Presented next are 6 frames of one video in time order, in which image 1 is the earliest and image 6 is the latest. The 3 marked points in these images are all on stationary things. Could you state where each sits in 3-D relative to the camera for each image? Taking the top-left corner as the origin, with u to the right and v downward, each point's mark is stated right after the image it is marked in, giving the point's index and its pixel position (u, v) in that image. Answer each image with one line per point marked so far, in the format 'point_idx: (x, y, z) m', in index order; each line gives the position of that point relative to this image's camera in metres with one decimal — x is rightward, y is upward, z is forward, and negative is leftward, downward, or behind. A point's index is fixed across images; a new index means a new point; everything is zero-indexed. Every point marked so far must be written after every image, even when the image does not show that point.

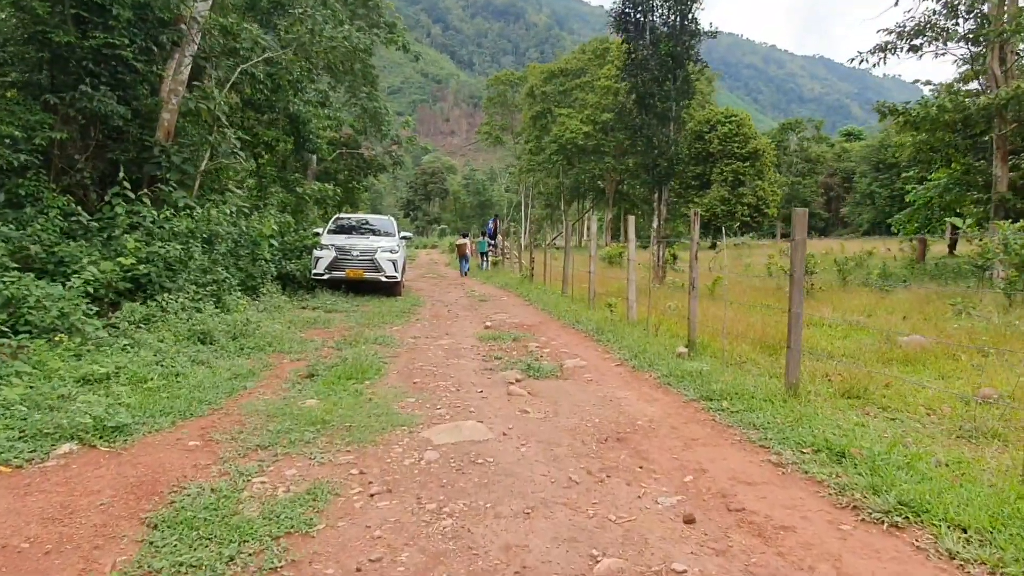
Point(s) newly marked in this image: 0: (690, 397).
0: (+1.2, -0.7, +5.1) m
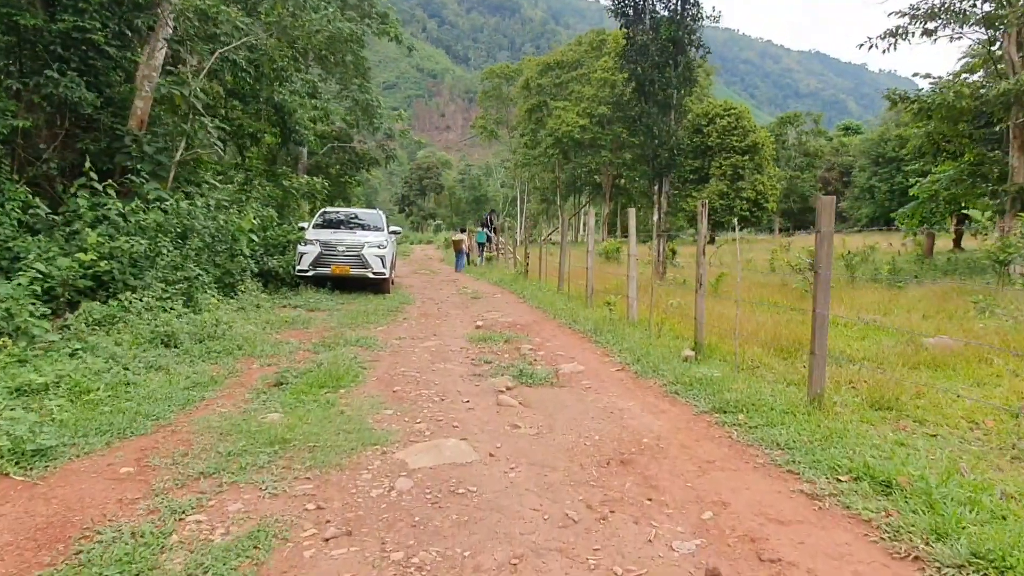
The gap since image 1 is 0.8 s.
0: (+1.1, -0.7, +4.6) m
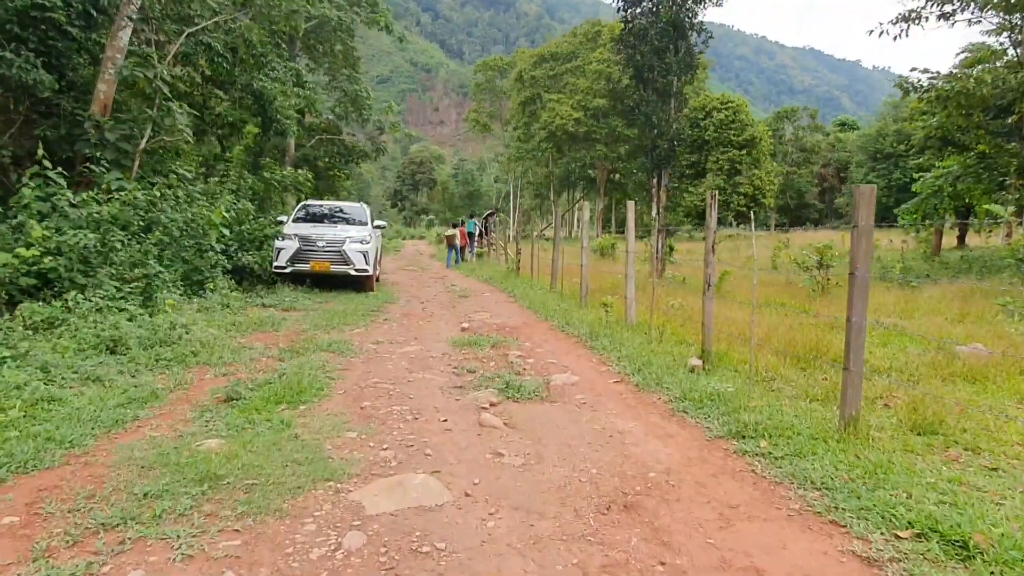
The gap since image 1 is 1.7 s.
0: (+1.0, -0.7, +3.9) m
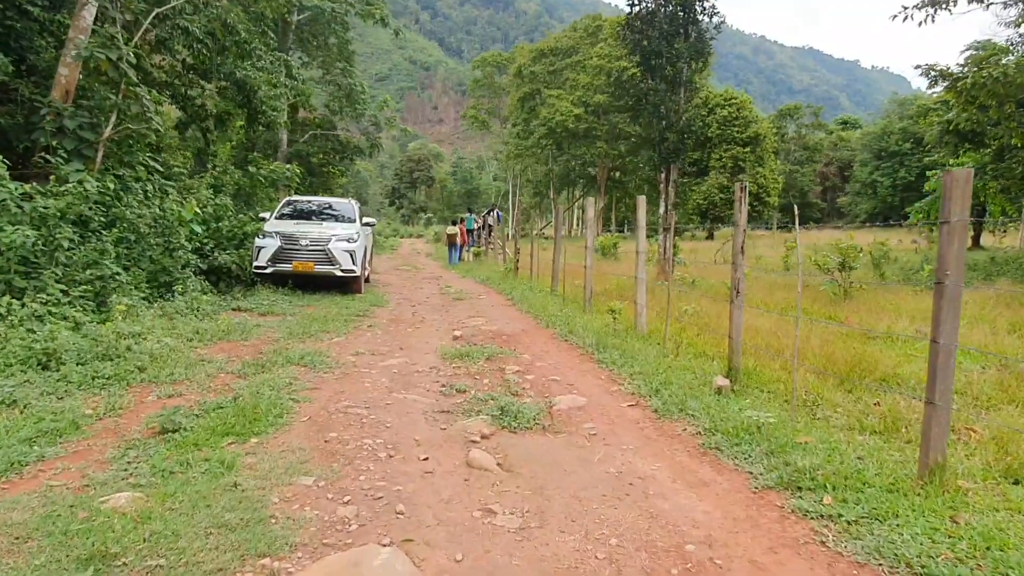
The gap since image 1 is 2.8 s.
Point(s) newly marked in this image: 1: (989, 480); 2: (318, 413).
0: (+1.0, -0.8, +3.1) m
1: (+1.9, -0.8, +3.1) m
2: (-1.1, -0.7, +4.3) m
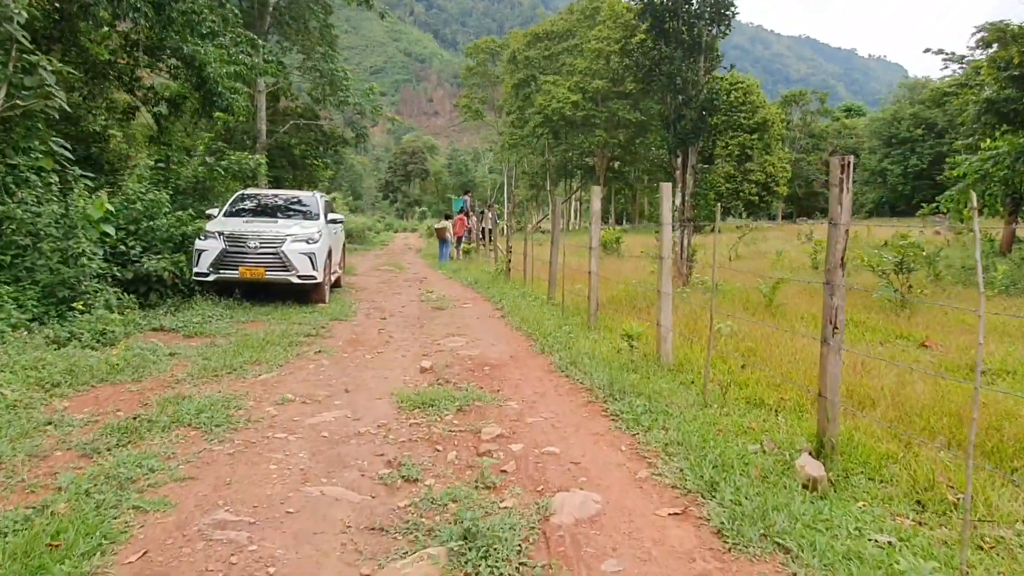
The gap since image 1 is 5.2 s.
0: (+0.9, -0.9, +1.5) m
1: (+1.8, -0.9, +1.4) m
2: (-1.2, -0.9, +2.6) m
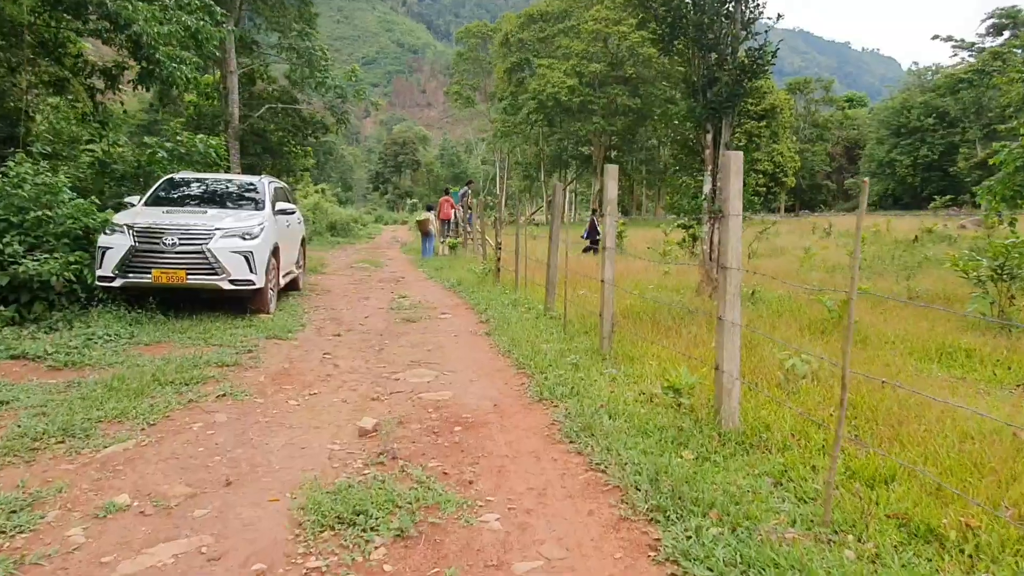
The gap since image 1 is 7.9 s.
0: (+0.9, -1.1, -0.3) m
1: (+1.8, -1.1, -0.4) m
2: (-1.2, -1.0, +0.8) m
